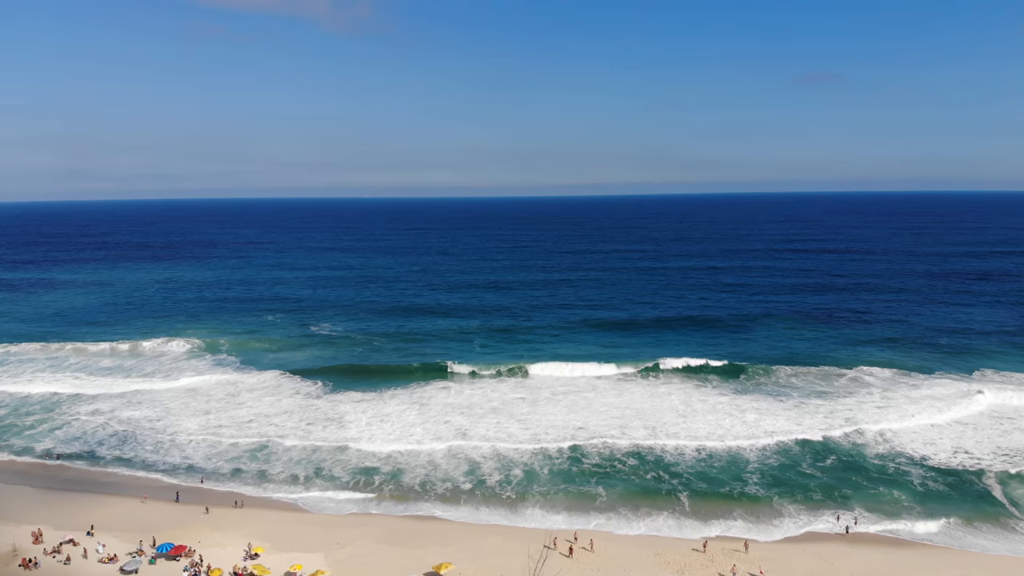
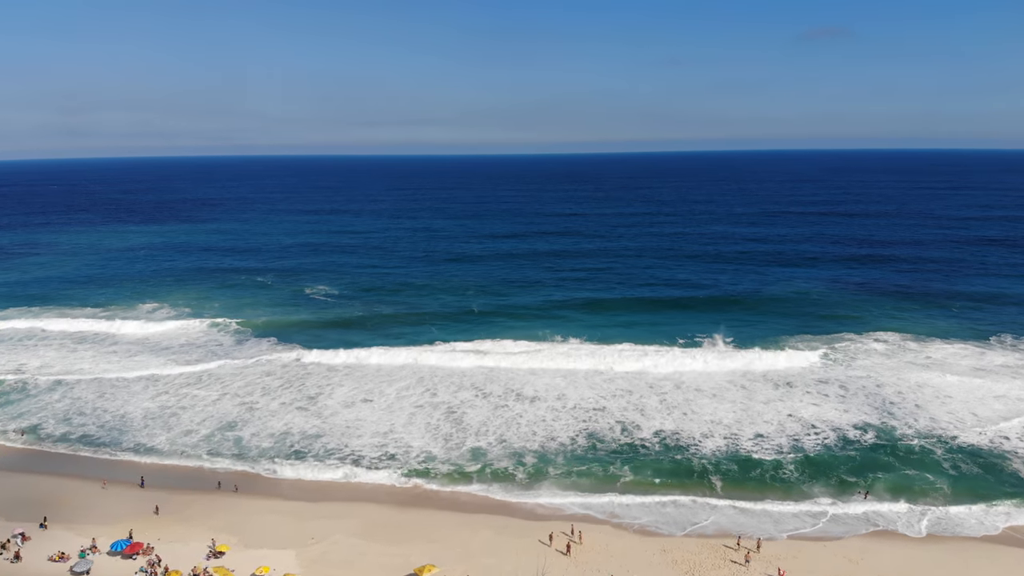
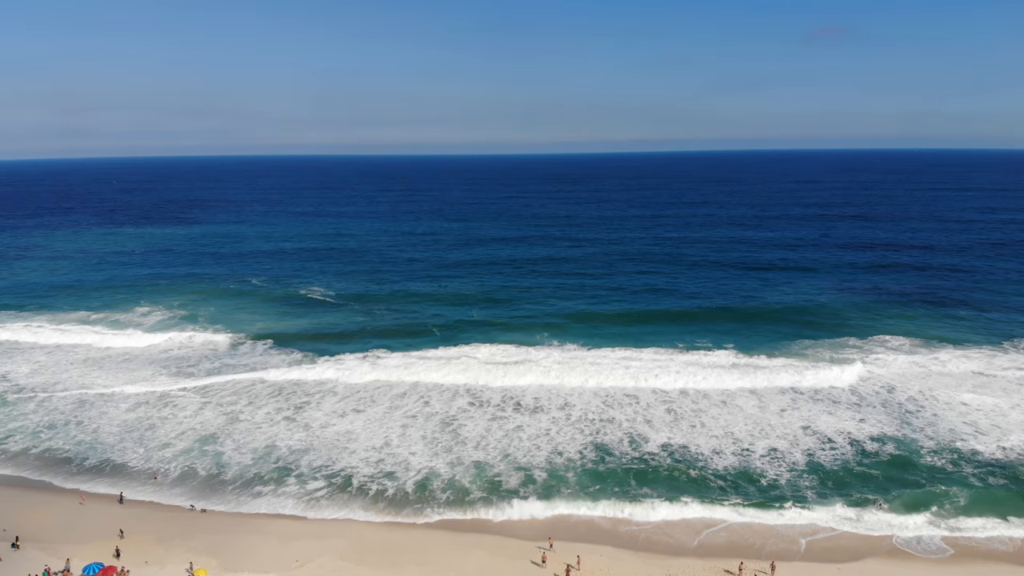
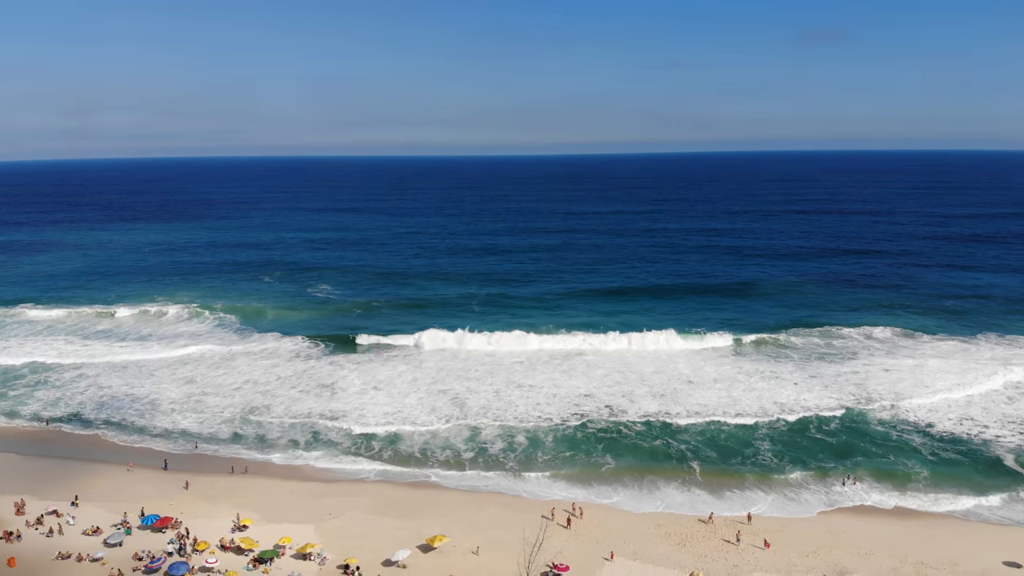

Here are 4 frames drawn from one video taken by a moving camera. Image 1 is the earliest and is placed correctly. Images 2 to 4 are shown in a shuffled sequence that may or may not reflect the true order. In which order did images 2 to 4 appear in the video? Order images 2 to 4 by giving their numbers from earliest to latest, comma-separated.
4, 2, 3
